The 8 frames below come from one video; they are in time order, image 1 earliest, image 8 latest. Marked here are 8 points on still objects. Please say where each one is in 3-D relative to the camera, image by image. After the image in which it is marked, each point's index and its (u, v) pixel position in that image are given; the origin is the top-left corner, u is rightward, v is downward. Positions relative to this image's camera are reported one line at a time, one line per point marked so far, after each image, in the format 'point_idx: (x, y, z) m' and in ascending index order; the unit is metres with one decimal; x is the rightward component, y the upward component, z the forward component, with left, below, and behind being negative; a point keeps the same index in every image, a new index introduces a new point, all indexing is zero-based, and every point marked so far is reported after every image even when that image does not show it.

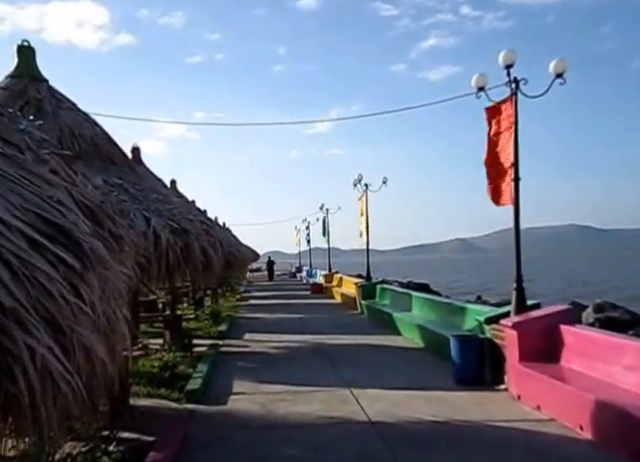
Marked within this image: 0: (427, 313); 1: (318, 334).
0: (+2.1, -1.6, +13.1) m
1: (0.0, -2.2, +14.3) m
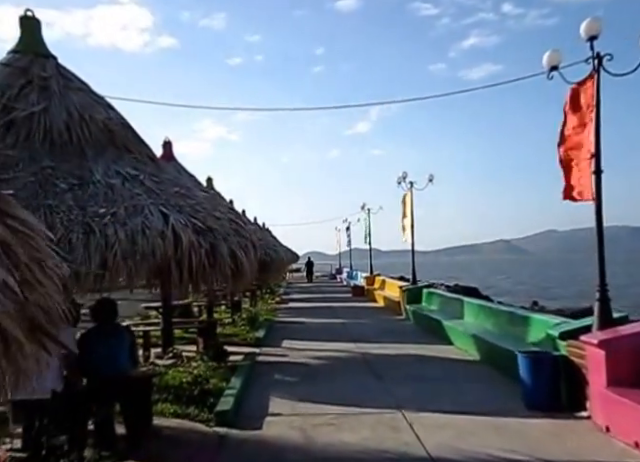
0: (+2.9, -1.6, +12.0) m
1: (+0.8, -2.2, +13.3) m
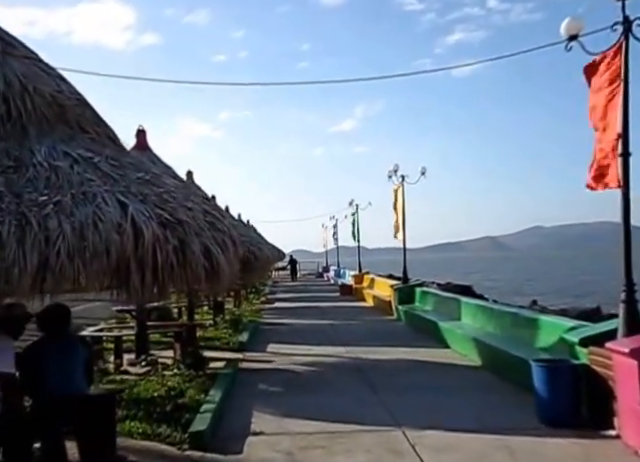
0: (+2.7, -1.6, +11.2) m
1: (+0.6, -2.1, +12.5) m
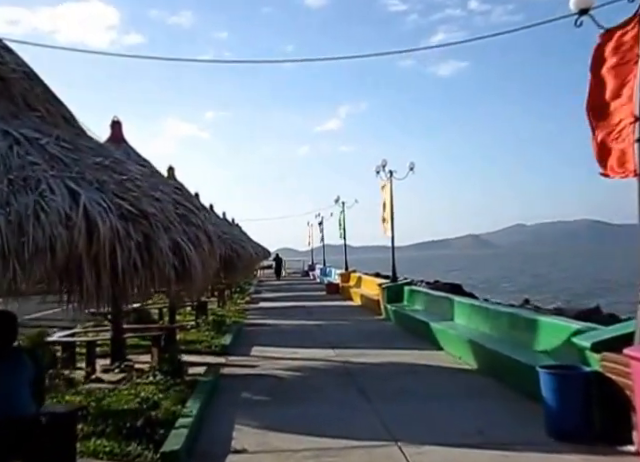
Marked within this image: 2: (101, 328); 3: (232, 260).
0: (+2.5, -1.5, +10.7) m
1: (+0.4, -2.1, +11.9) m
2: (-3.4, -1.5, +10.6) m
3: (-1.5, -0.5, +11.5) m
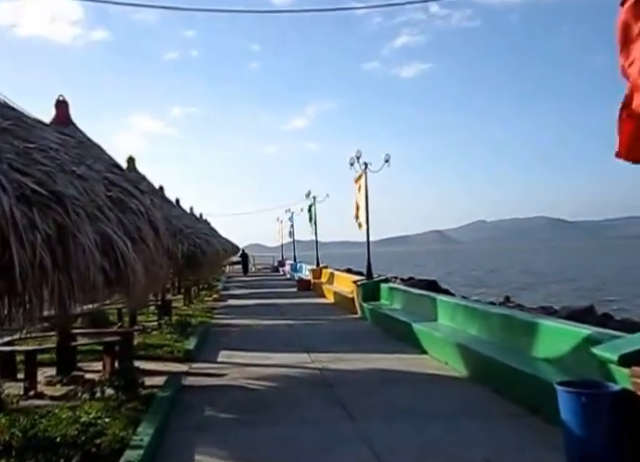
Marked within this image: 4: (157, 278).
0: (+2.1, -1.4, +9.8) m
1: (-0.1, -2.0, +10.9) m
2: (-3.8, -1.4, +9.4) m
3: (-1.9, -0.4, +10.4) m
4: (-1.7, -0.5, +7.1) m
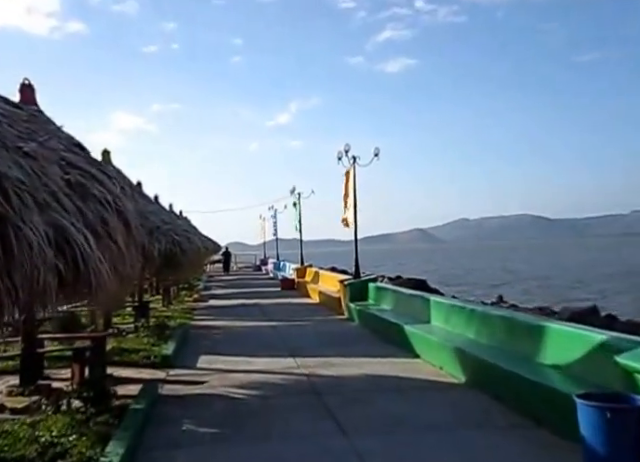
0: (+2.0, -1.4, +9.2) m
1: (-0.3, -1.9, +10.3) m
2: (-4.0, -1.4, +8.7) m
3: (-2.1, -0.4, +9.8) m
4: (-1.8, -0.4, +6.5) m
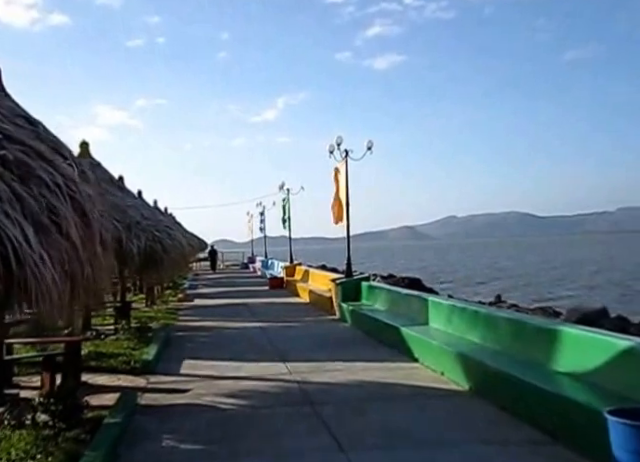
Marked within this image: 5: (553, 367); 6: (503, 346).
0: (+1.9, -1.3, +8.7) m
1: (-0.4, -1.9, +9.7) m
2: (-4.0, -1.3, +8.0) m
3: (-2.2, -0.3, +9.1) m
4: (-1.9, -0.4, +5.8) m
5: (+2.2, -1.3, +6.5) m
6: (+2.1, -1.3, +7.6) m
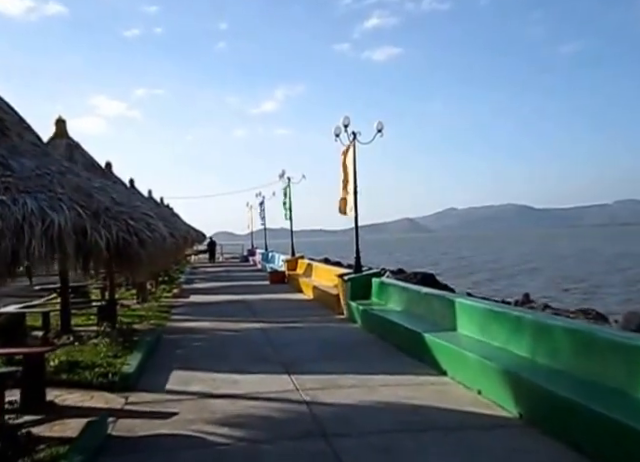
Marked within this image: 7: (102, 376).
0: (+2.0, -1.2, +7.2) m
1: (-0.3, -1.7, +8.3) m
2: (-3.9, -1.2, +6.6) m
3: (-2.1, -0.2, +7.7) m
4: (-1.7, -0.3, +4.4) m
5: (+2.4, -1.2, +5.1) m
6: (+2.2, -1.2, +6.2) m
7: (-2.5, -1.7, +7.9) m
